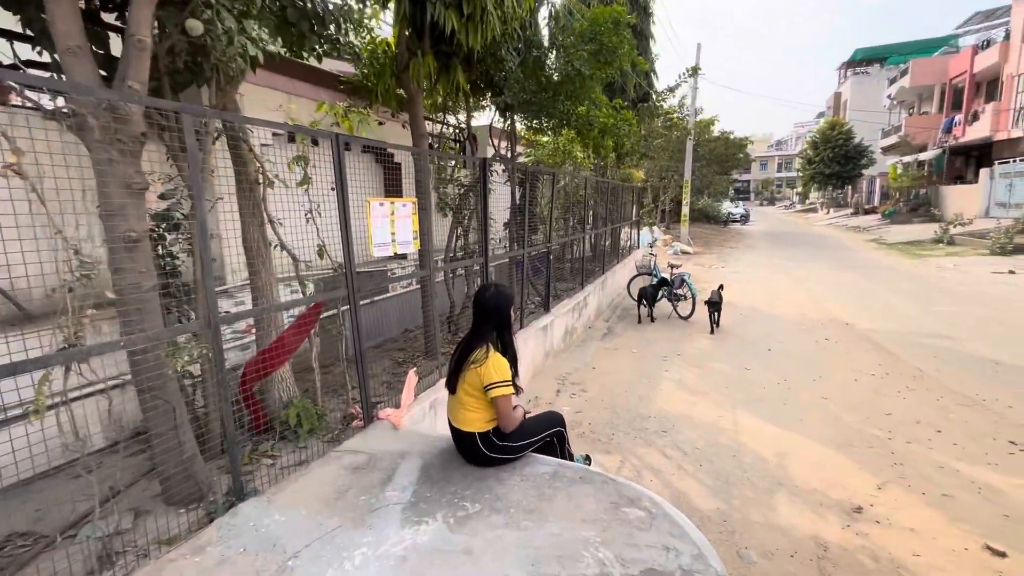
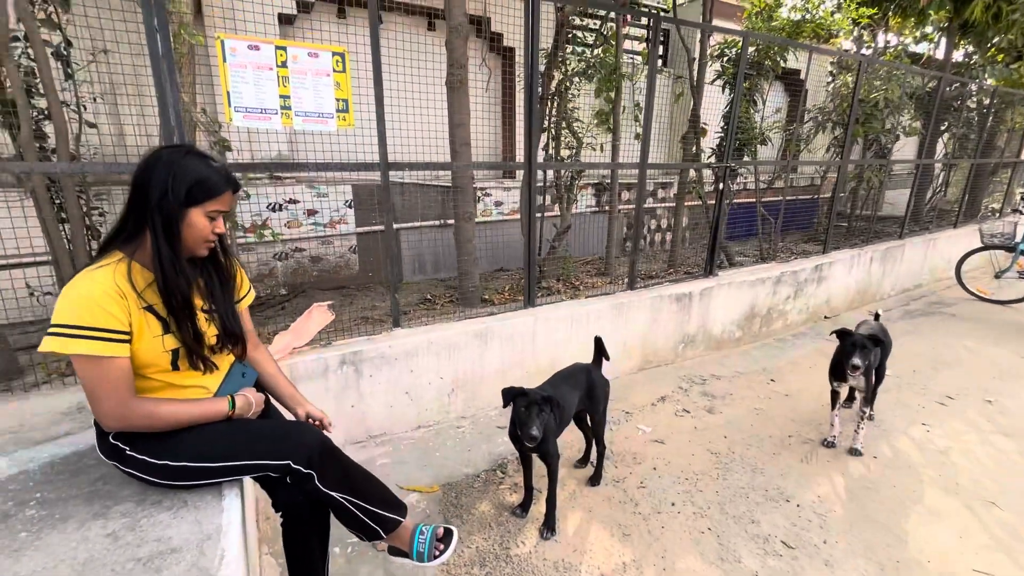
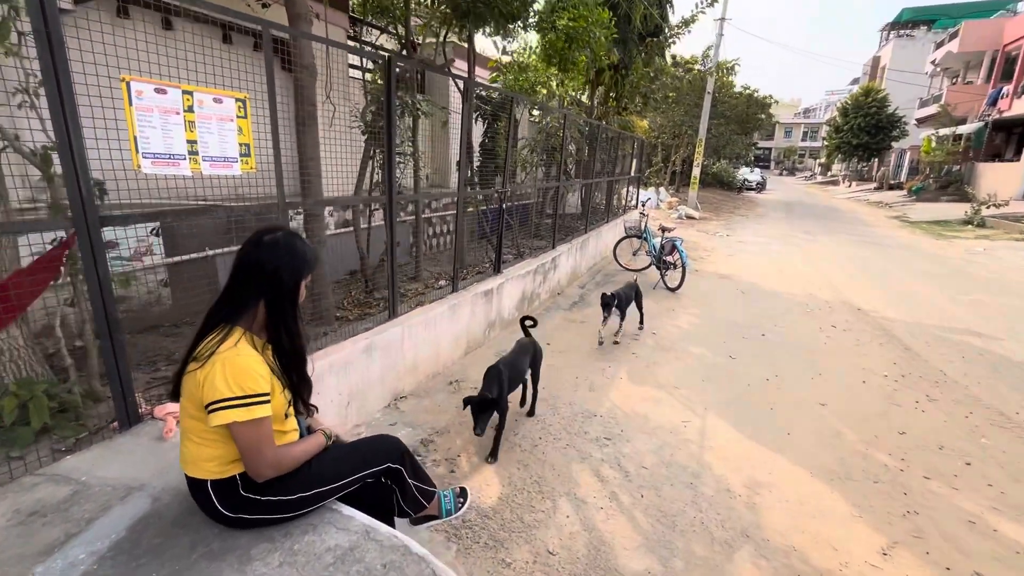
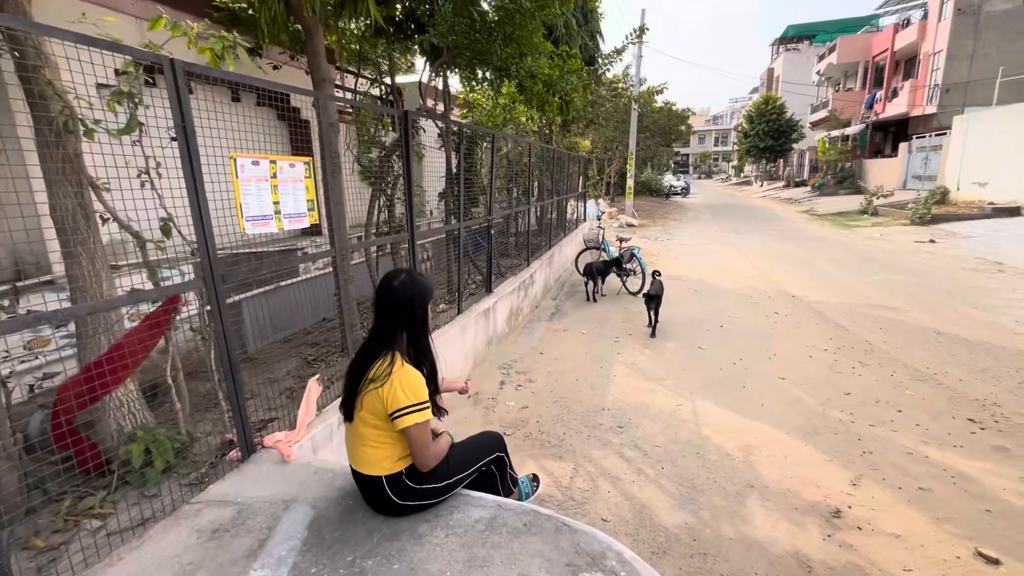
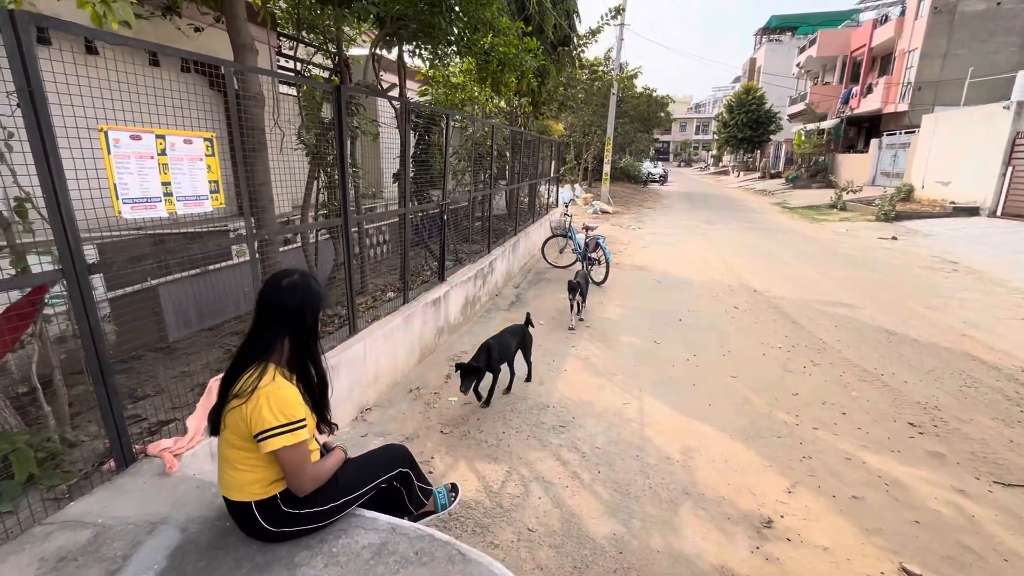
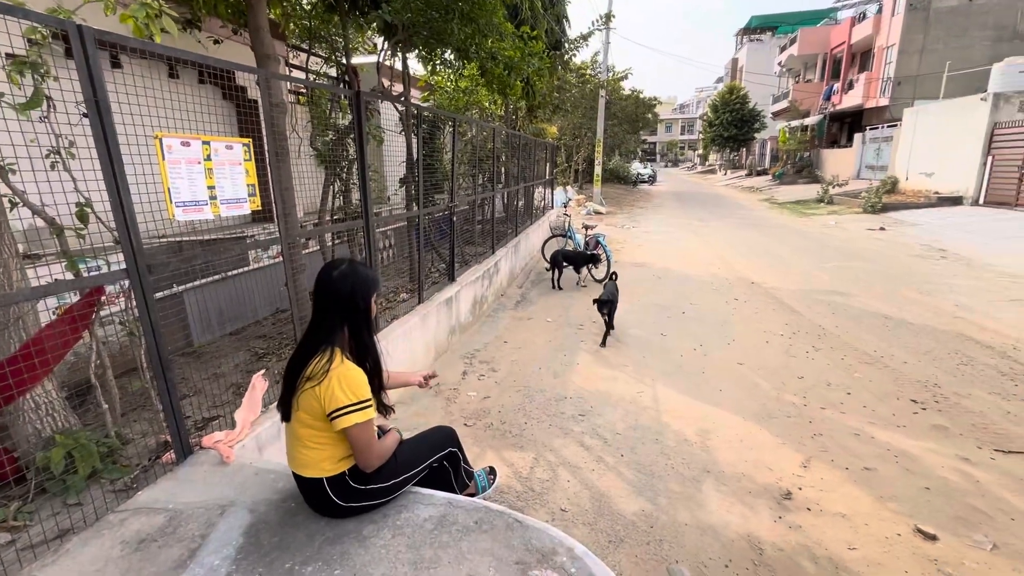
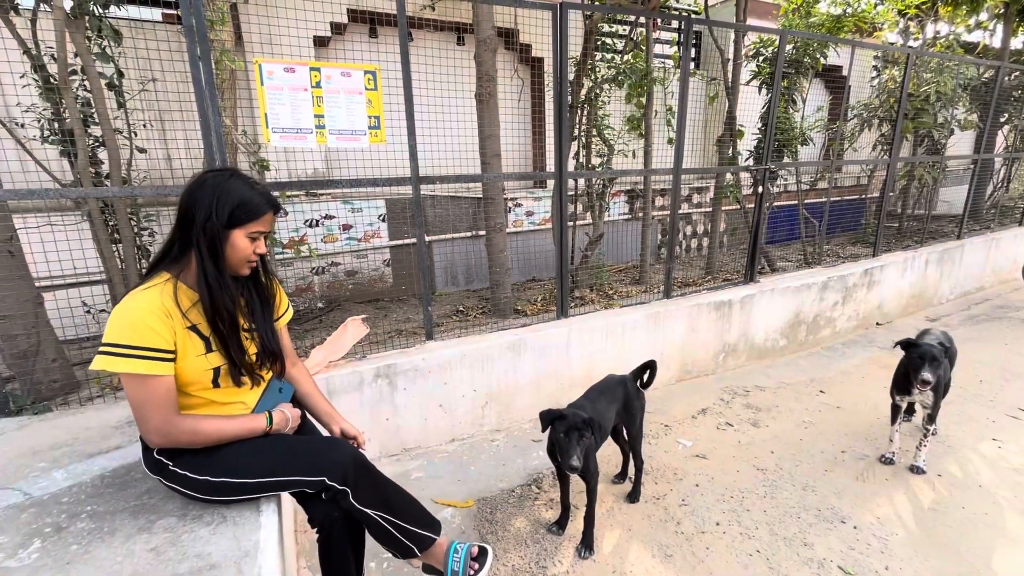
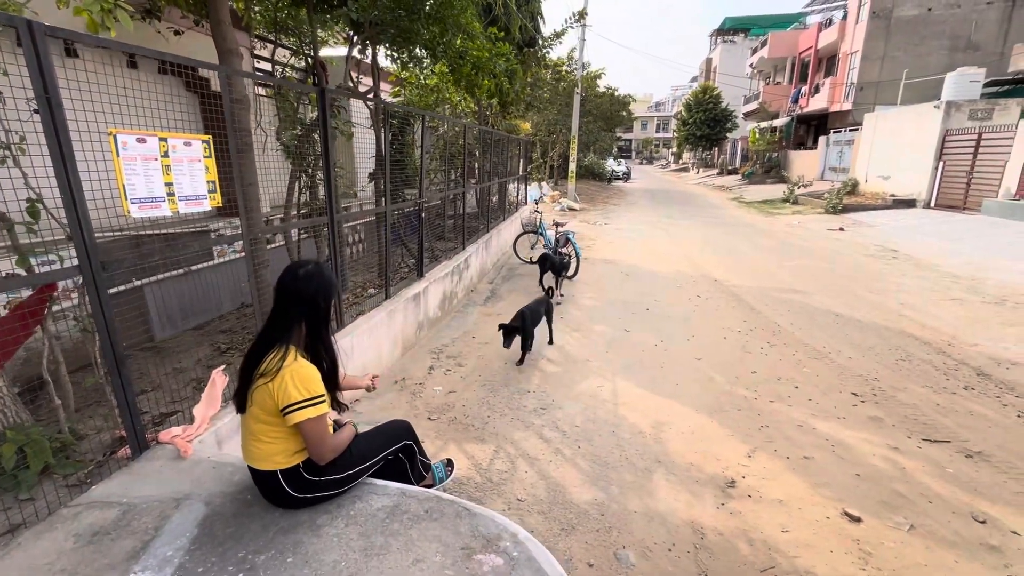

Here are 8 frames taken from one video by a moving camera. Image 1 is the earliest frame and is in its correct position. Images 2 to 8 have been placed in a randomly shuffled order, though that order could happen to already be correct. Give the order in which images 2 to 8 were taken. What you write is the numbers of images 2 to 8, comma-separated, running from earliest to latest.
4, 6, 8, 5, 3, 2, 7
